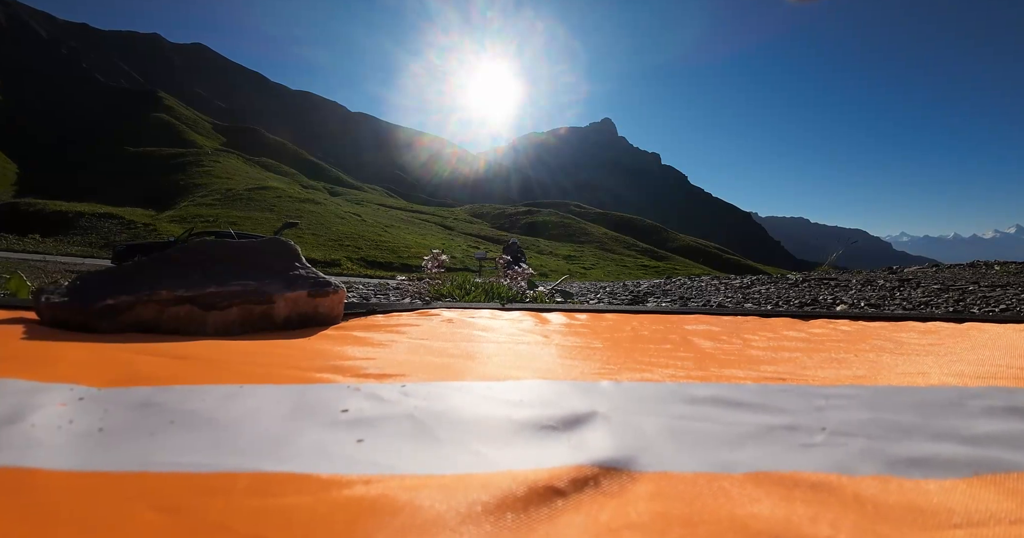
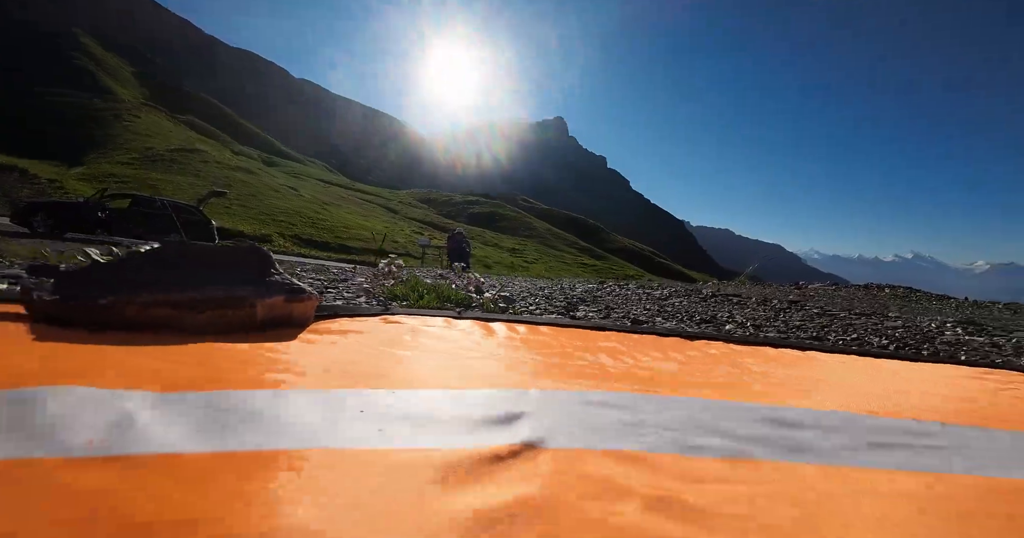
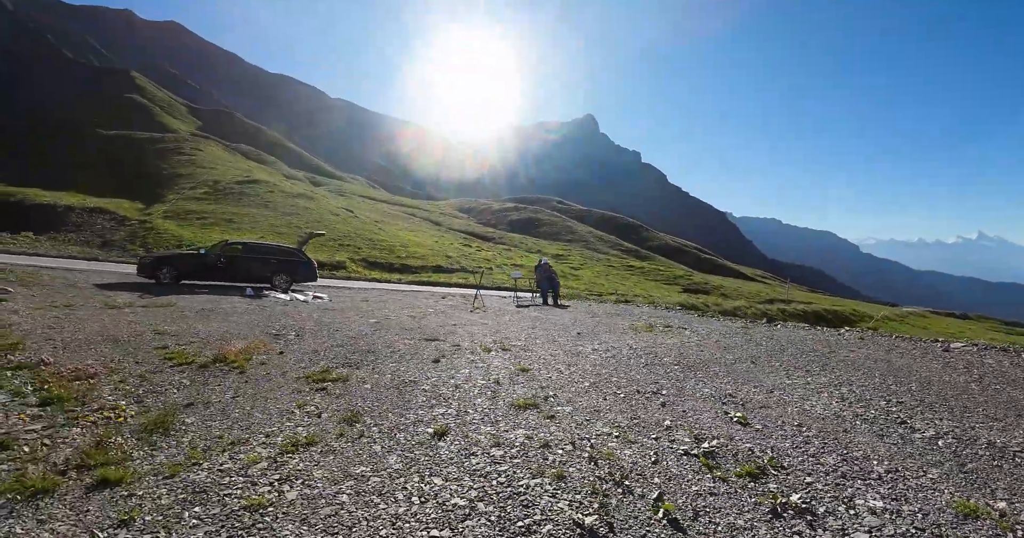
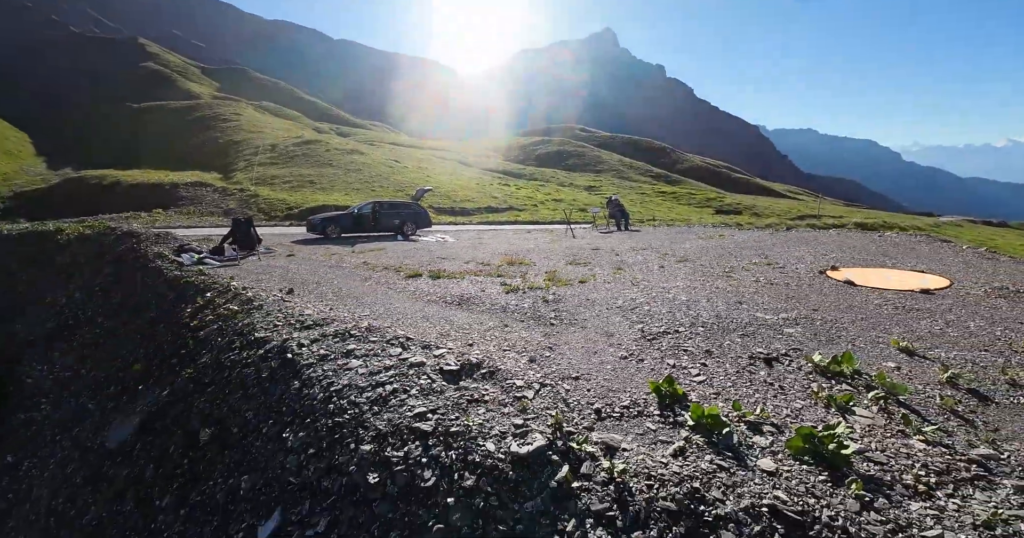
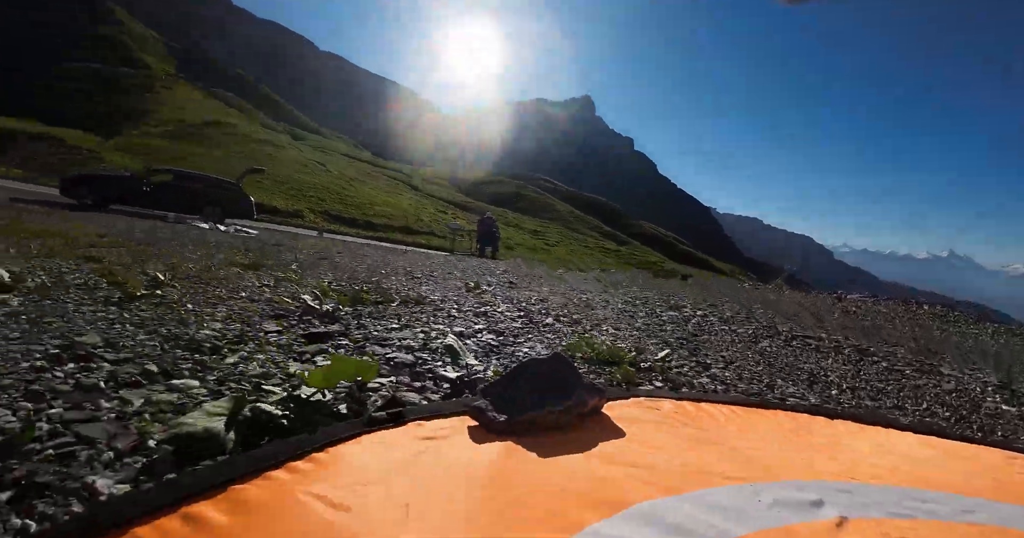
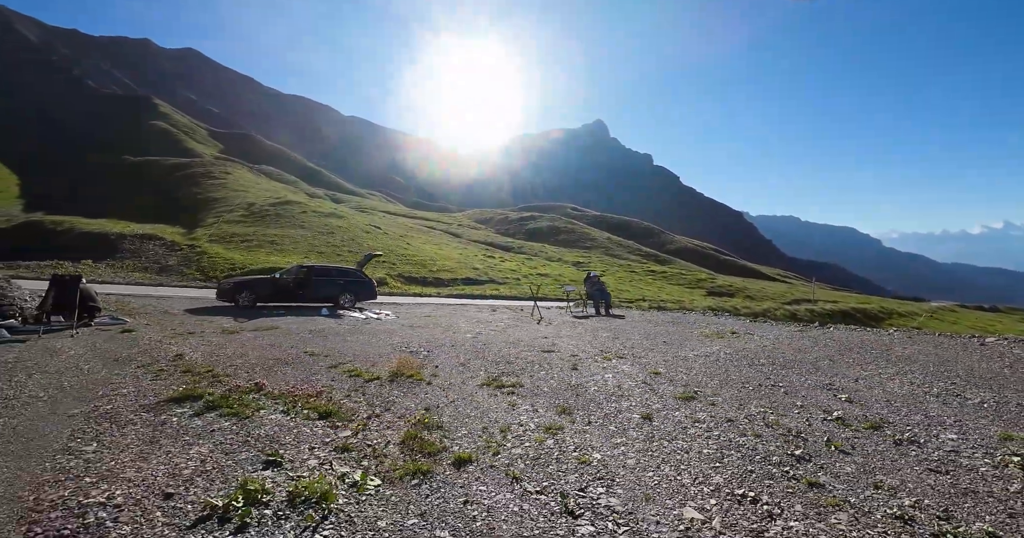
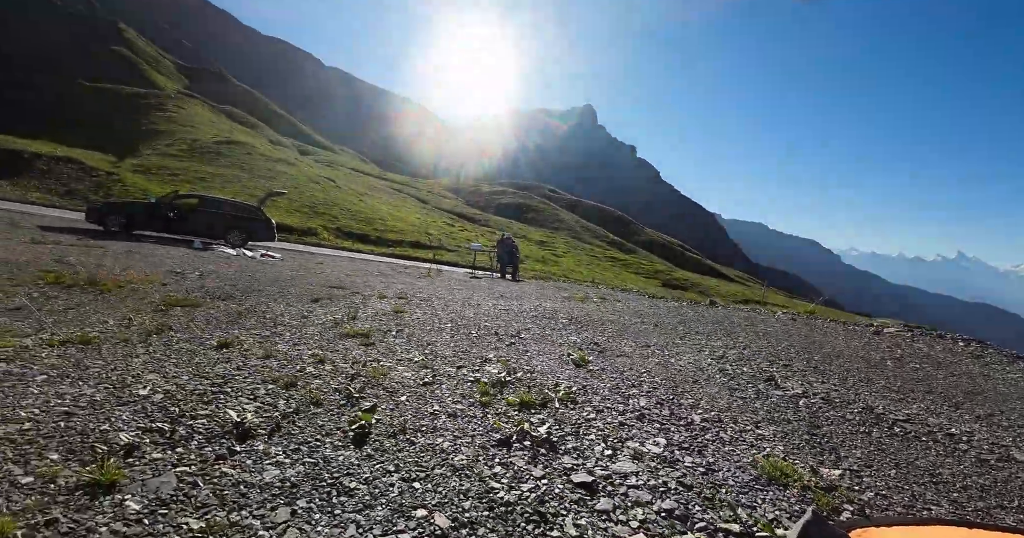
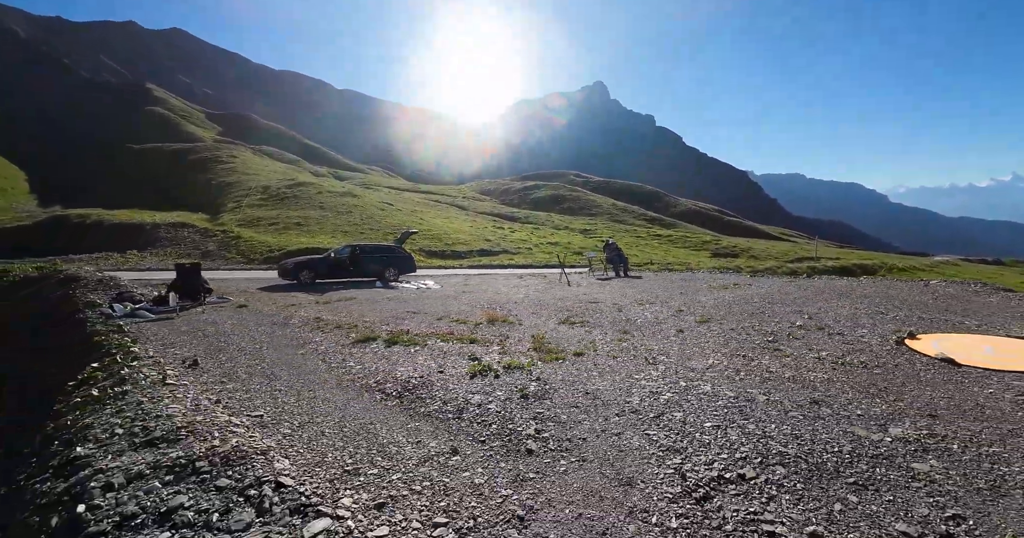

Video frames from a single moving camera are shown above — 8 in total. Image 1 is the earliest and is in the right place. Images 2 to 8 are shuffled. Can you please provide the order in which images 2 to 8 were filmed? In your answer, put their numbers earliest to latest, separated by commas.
2, 5, 7, 3, 6, 8, 4
